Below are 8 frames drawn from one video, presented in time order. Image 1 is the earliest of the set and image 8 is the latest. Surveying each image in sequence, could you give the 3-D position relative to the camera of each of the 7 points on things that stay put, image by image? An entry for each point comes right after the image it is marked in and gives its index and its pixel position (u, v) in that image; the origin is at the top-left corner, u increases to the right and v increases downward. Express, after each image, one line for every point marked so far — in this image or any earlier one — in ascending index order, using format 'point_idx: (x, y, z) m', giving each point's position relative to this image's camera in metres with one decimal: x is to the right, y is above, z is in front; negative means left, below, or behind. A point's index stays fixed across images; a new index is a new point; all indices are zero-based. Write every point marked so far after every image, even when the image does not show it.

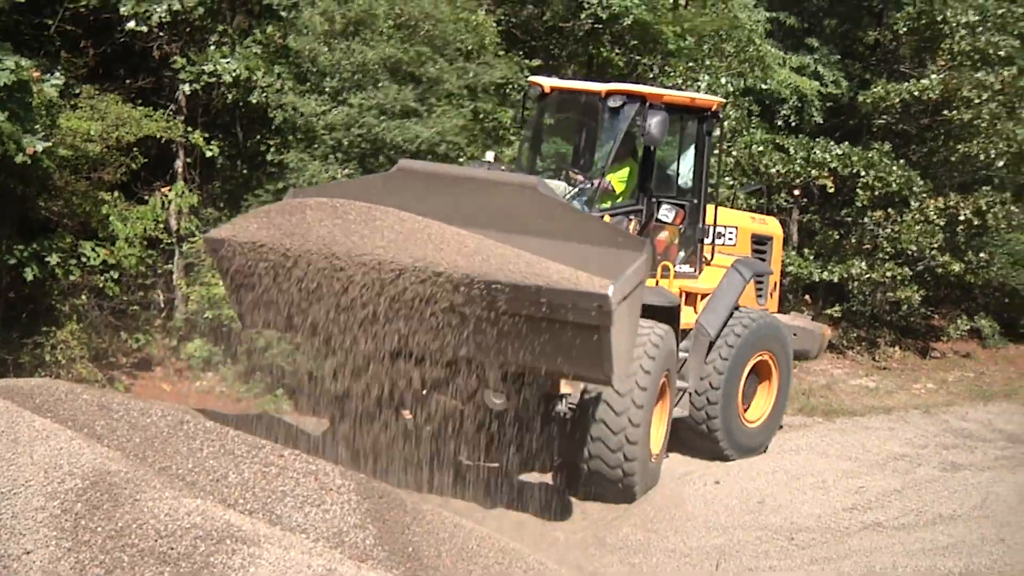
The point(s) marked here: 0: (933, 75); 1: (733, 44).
0: (+3.7, +1.9, +12.8) m
1: (+1.9, +2.1, +12.5) m
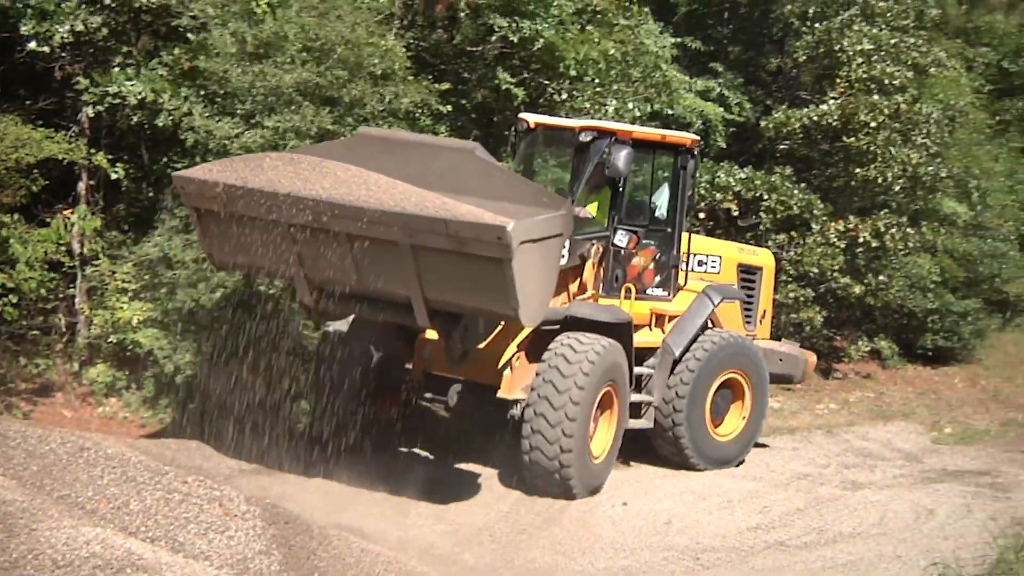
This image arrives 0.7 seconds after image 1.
0: (+2.9, +1.7, +13.1) m
1: (+1.1, +1.9, +12.7) m
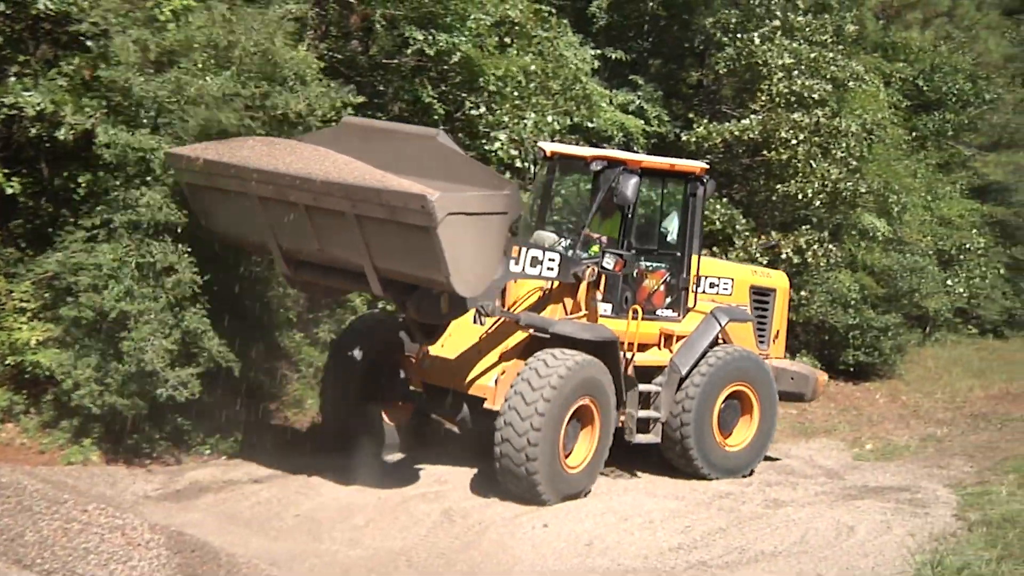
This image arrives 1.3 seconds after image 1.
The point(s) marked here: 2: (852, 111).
0: (+2.1, +1.5, +13.0) m
1: (+0.4, +1.7, +12.5) m
2: (+3.2, +1.7, +13.5) m
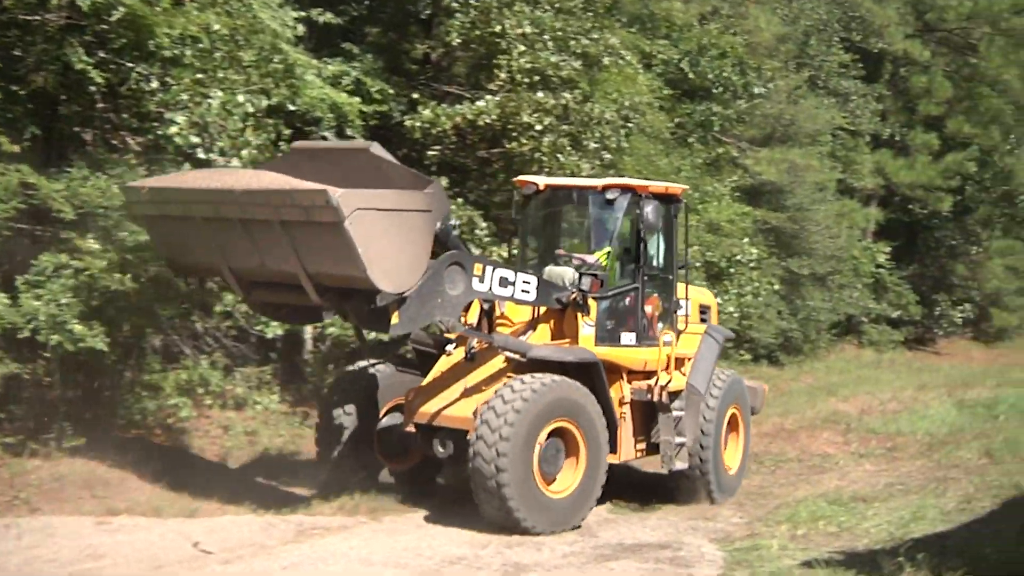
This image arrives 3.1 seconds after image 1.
0: (-0.2, +1.4, +10.8) m
1: (-1.8, +1.6, +10.0) m
2: (+0.7, +1.5, +11.6) m
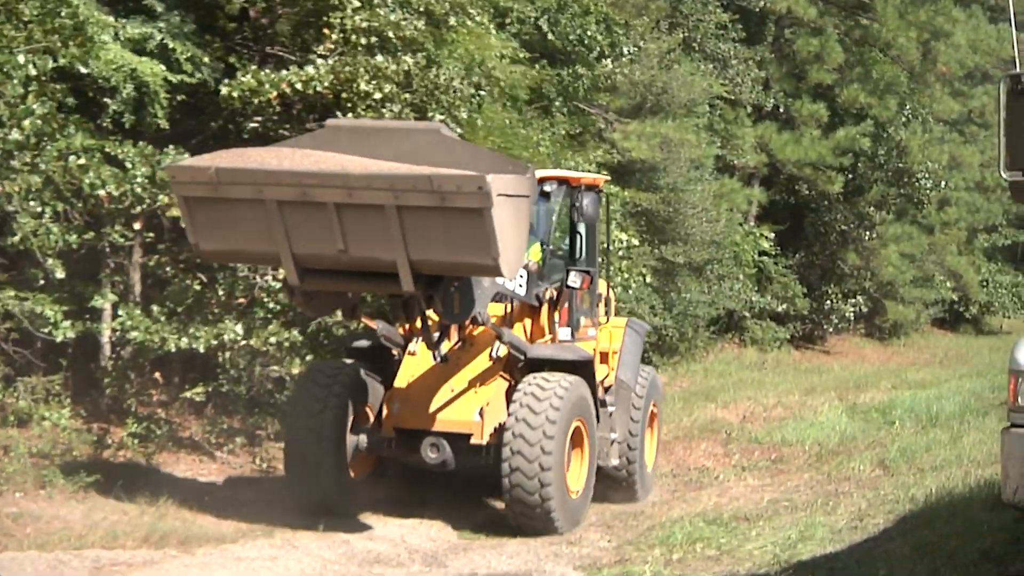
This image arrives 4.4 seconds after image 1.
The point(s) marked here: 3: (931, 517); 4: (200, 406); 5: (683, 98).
0: (-1.2, +1.5, +9.4) m
1: (-2.8, +1.6, +8.5) m
2: (-0.4, +1.6, +10.2) m
3: (+2.2, -1.2, +7.7) m
4: (-2.1, -0.8, +10.0) m
5: (+1.8, +2.0, +15.8) m
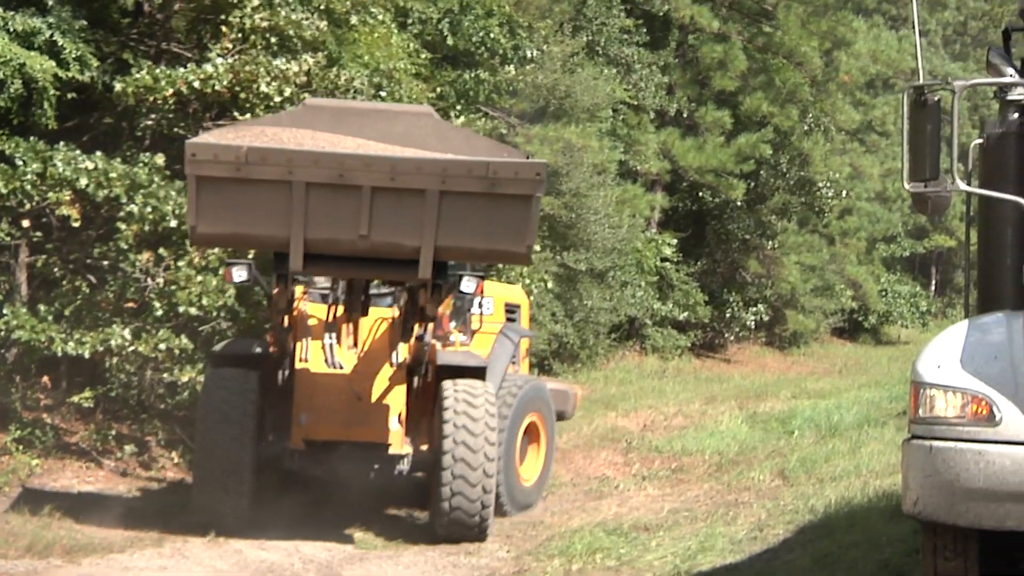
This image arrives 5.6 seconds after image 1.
0: (-1.9, +1.4, +9.2) m
1: (-3.3, +1.6, +8.1) m
2: (-1.0, +1.6, +10.0) m
3: (+1.7, -1.2, +7.6) m
4: (-2.8, -0.8, +9.7) m
5: (+0.8, +2.0, +15.7) m
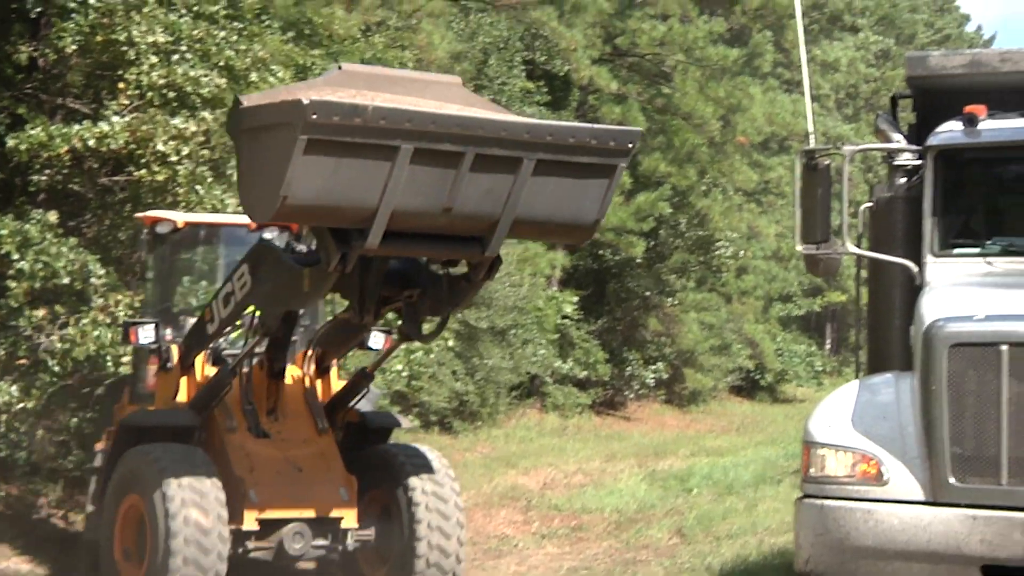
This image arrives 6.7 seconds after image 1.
0: (-2.5, +1.1, +9.1) m
1: (-3.9, +1.3, +8.0) m
2: (-1.7, +1.2, +10.0) m
3: (+1.1, -1.6, +7.7) m
4: (-3.4, -1.2, +9.5) m
5: (-0.2, +1.4, +15.8) m
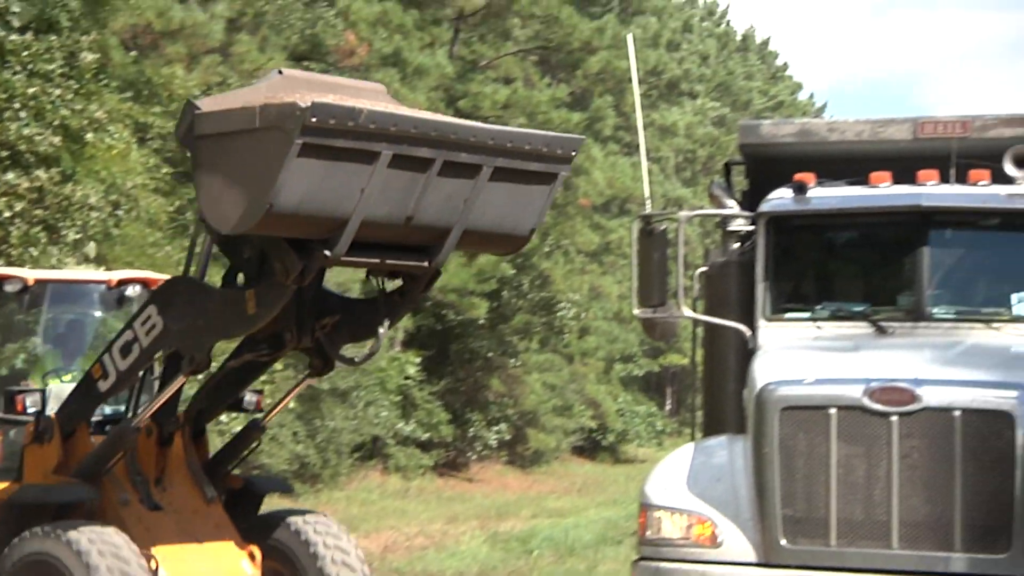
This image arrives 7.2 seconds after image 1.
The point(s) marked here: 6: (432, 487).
0: (-3.4, +0.7, +8.8) m
1: (-4.7, +1.0, +7.6) m
2: (-2.7, +0.8, +9.8) m
3: (+0.3, -1.9, +7.7) m
4: (-4.4, -1.6, +9.1) m
5: (-1.8, +0.8, +15.8) m
6: (-0.8, -2.3, +18.3) m
